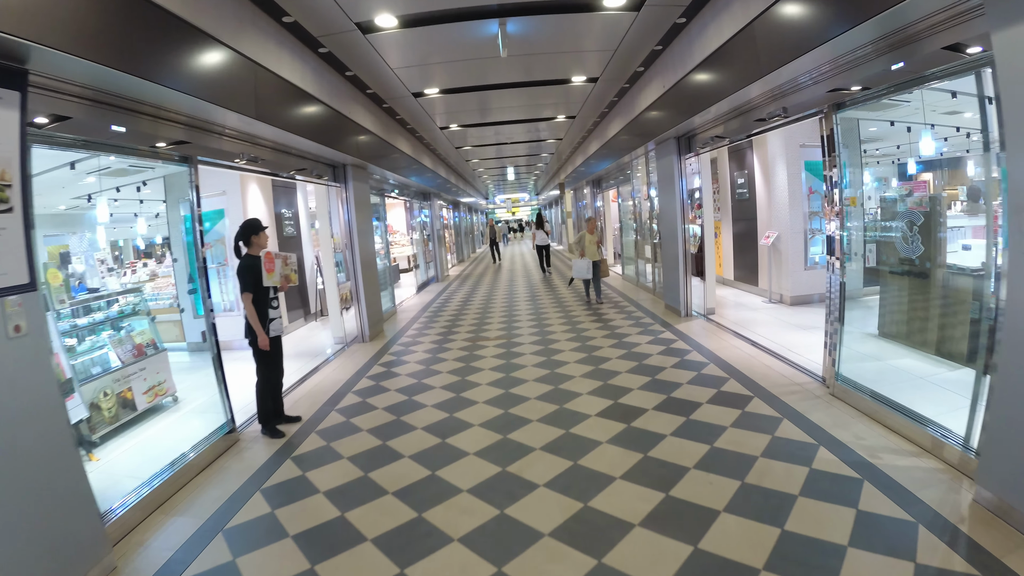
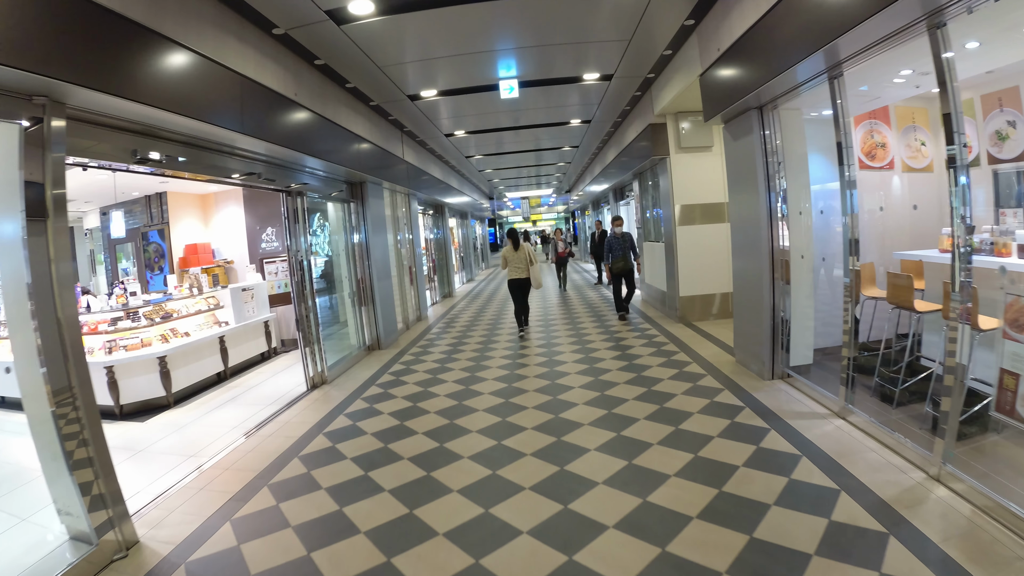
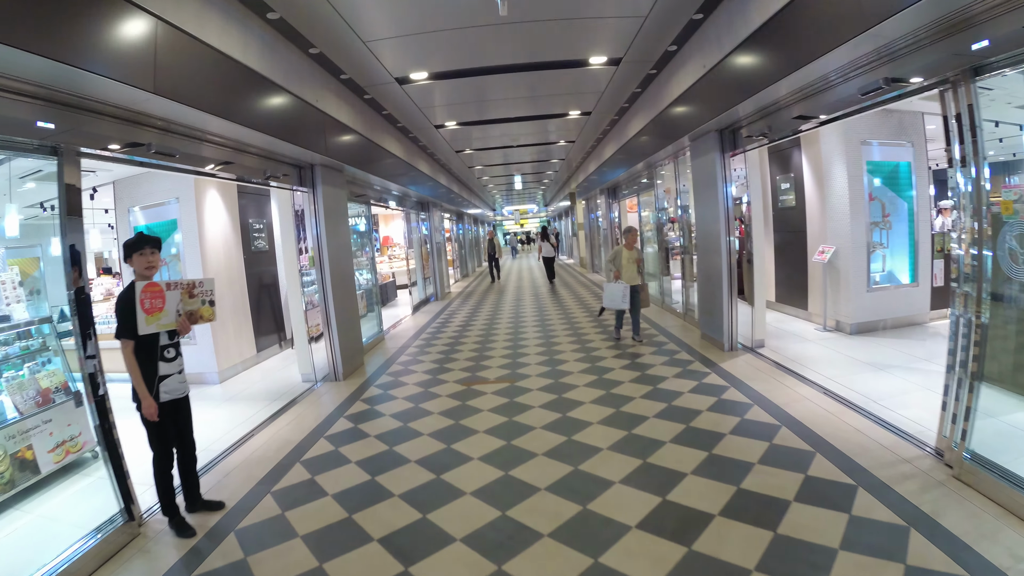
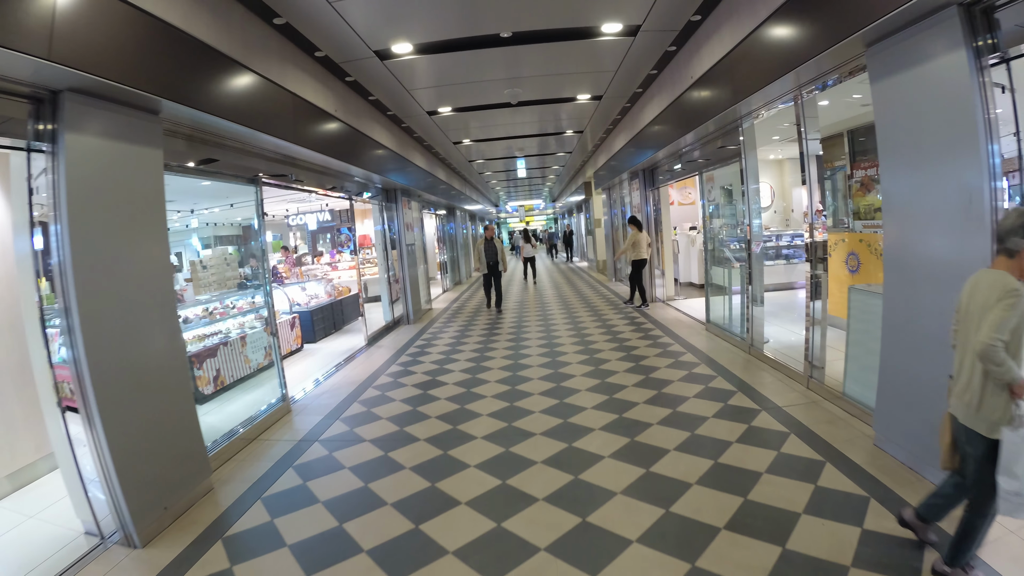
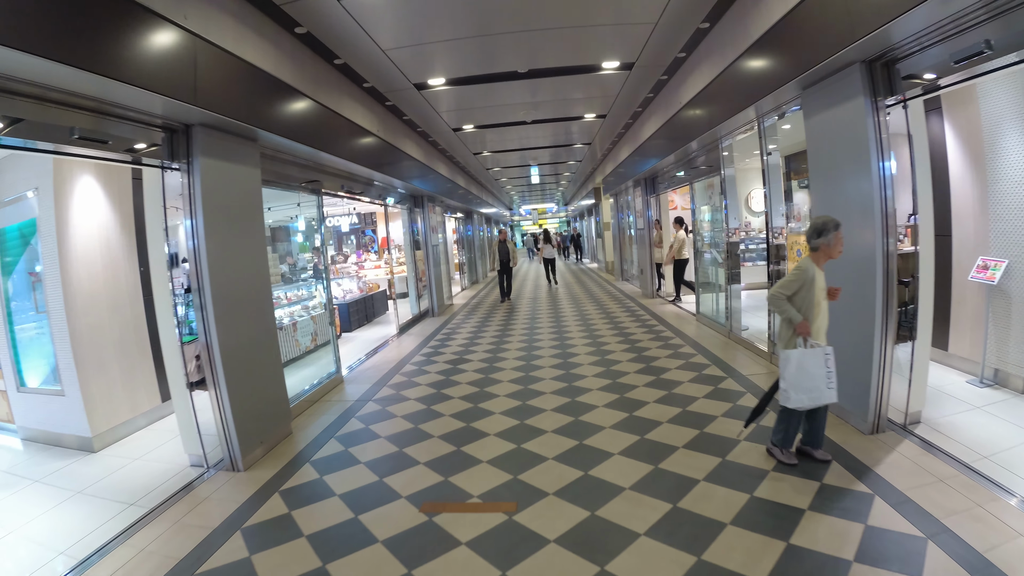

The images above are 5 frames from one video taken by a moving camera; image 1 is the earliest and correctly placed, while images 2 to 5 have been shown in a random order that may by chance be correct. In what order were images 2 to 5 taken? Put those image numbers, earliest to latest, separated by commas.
3, 5, 4, 2
